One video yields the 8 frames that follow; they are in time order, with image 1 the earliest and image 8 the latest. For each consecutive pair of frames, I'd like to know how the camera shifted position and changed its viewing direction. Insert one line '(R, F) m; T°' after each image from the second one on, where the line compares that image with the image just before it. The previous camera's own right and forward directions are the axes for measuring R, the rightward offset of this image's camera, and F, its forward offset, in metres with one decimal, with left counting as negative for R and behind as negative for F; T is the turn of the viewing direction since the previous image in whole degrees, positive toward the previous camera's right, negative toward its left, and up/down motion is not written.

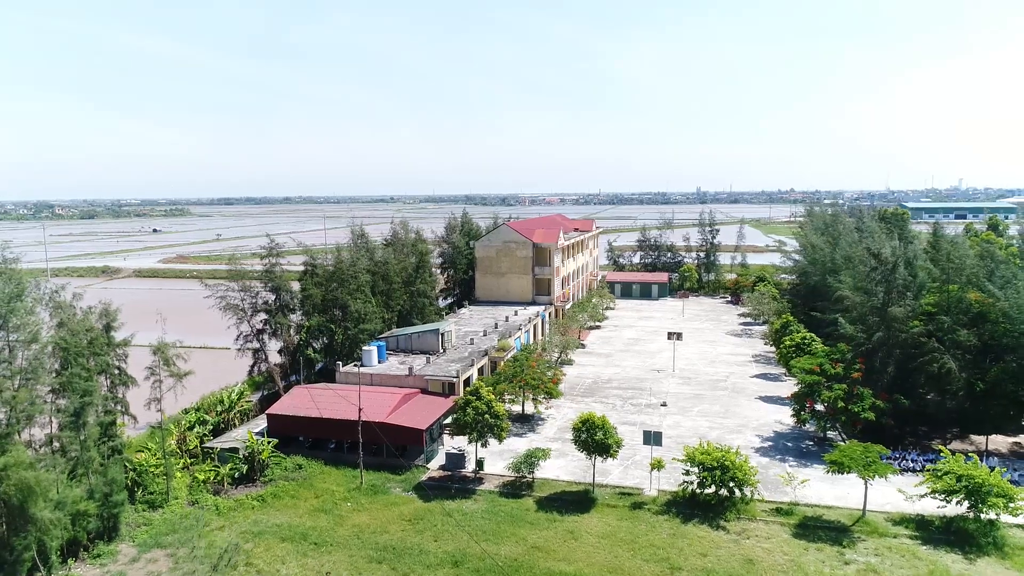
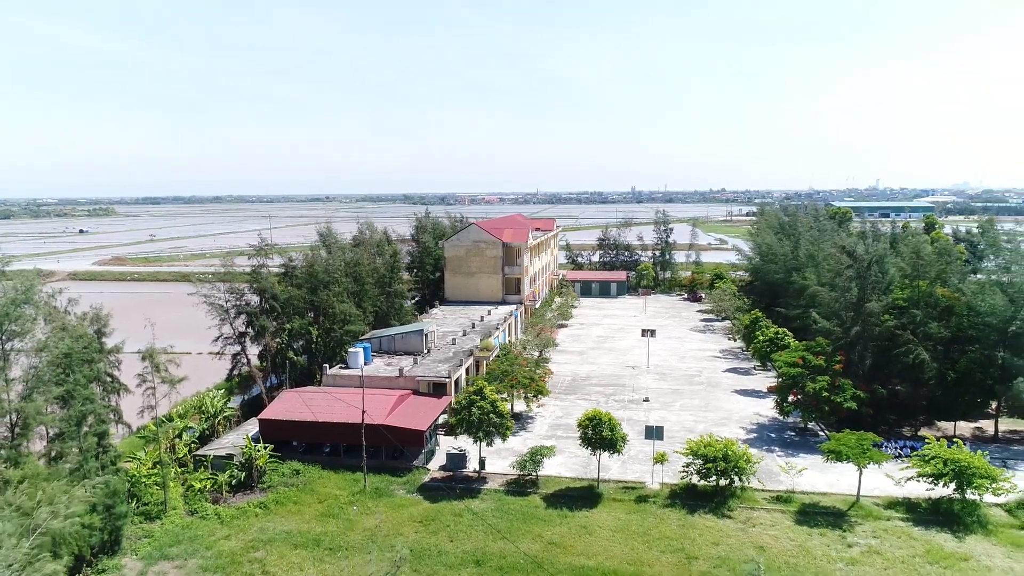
(-1.0, 0.0) m; +4°
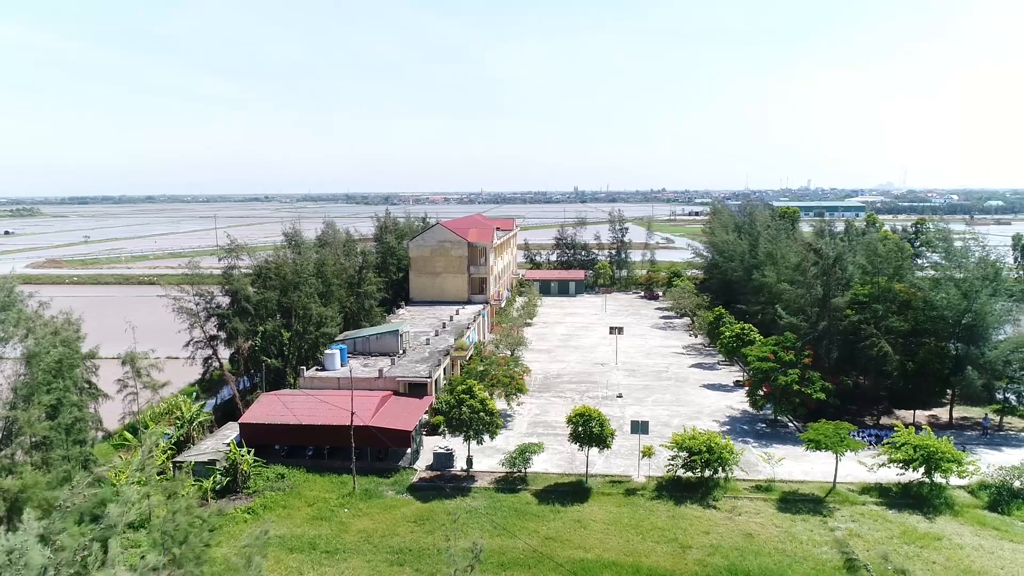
(-0.7, -0.1) m; +4°
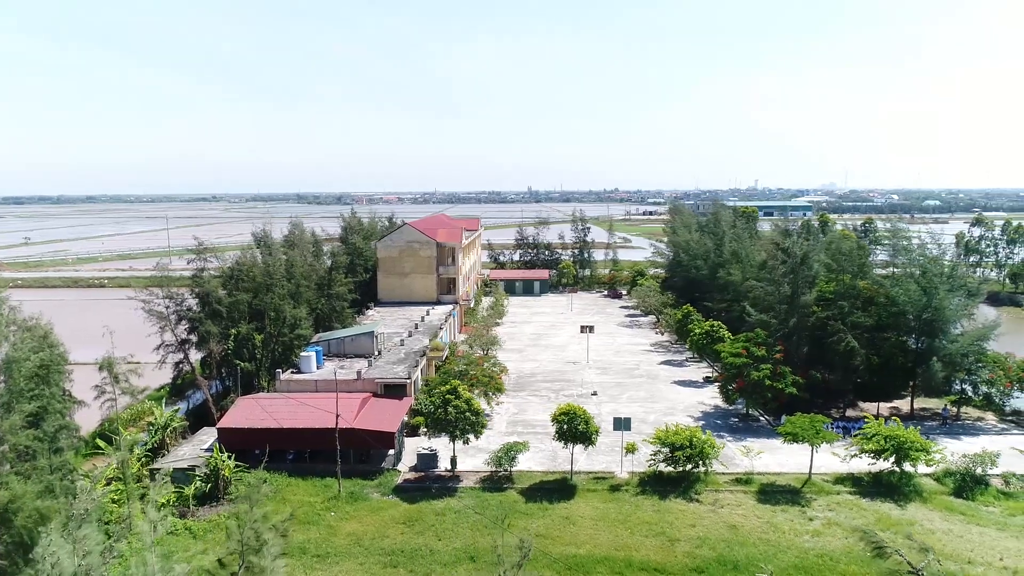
(-0.5, -0.1) m; +3°
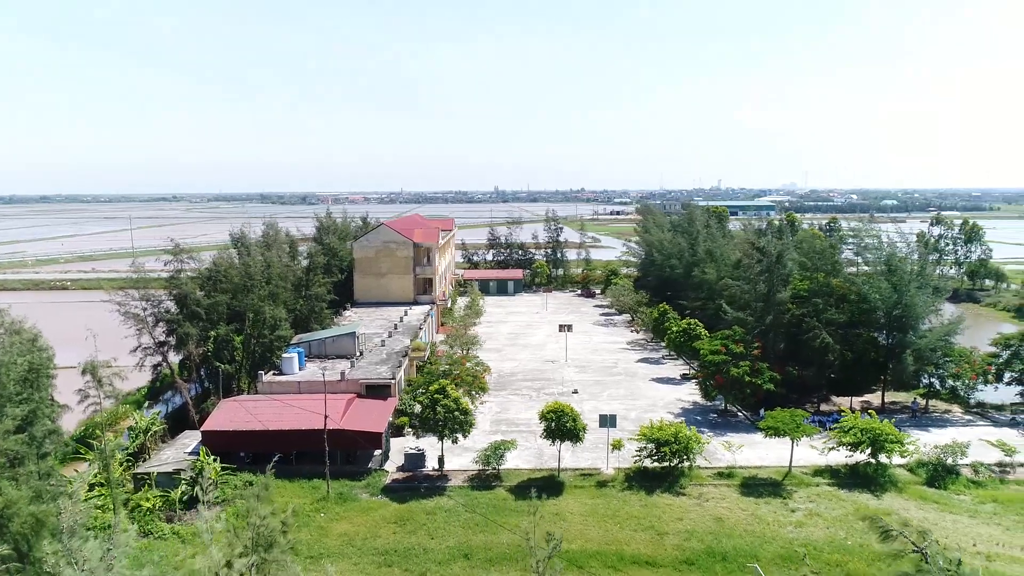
(-0.3, -0.1) m; +2°
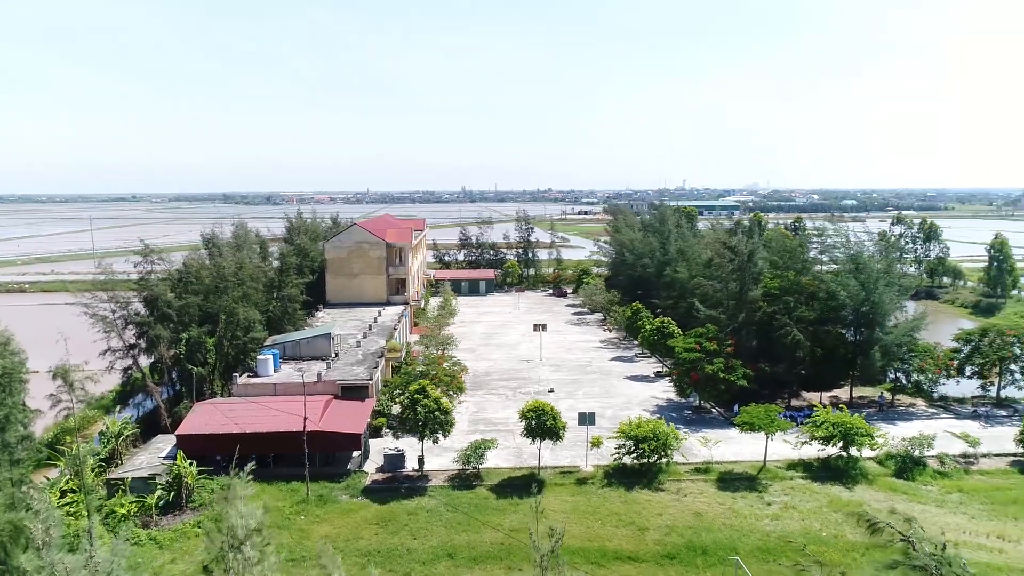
(-0.2, 0.0) m; +3°
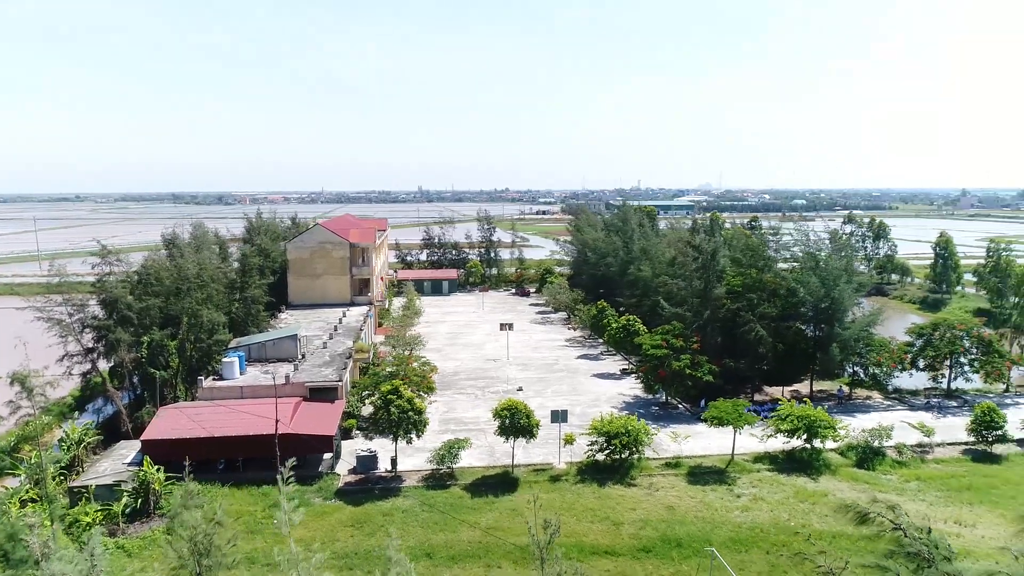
(-0.3, 0.0) m; +3°
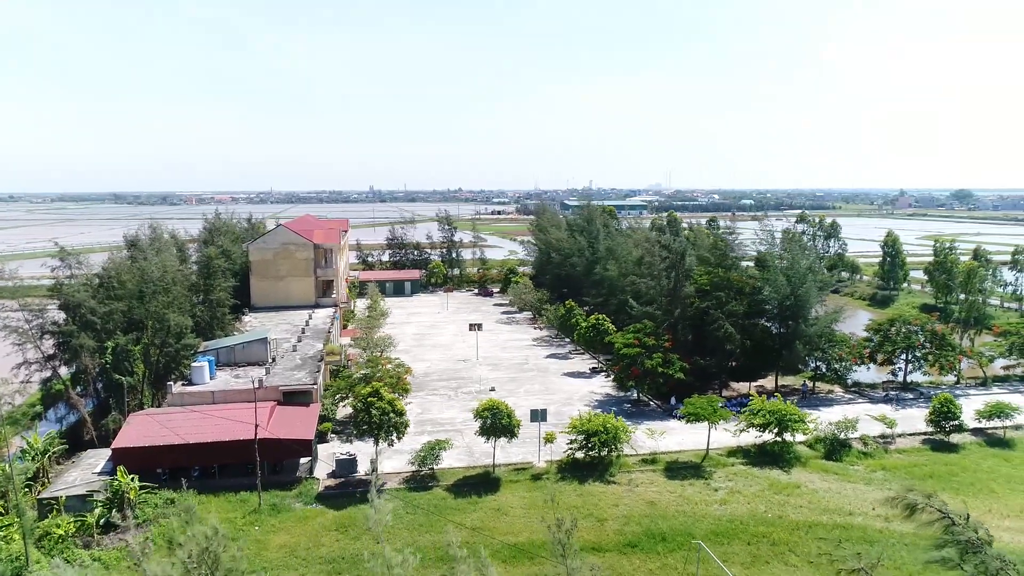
(-0.4, -0.1) m; +3°
